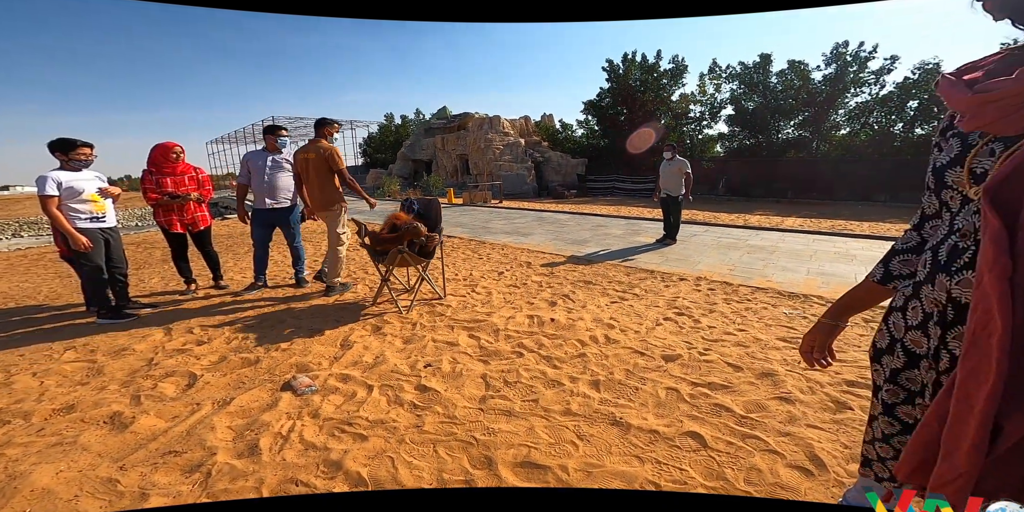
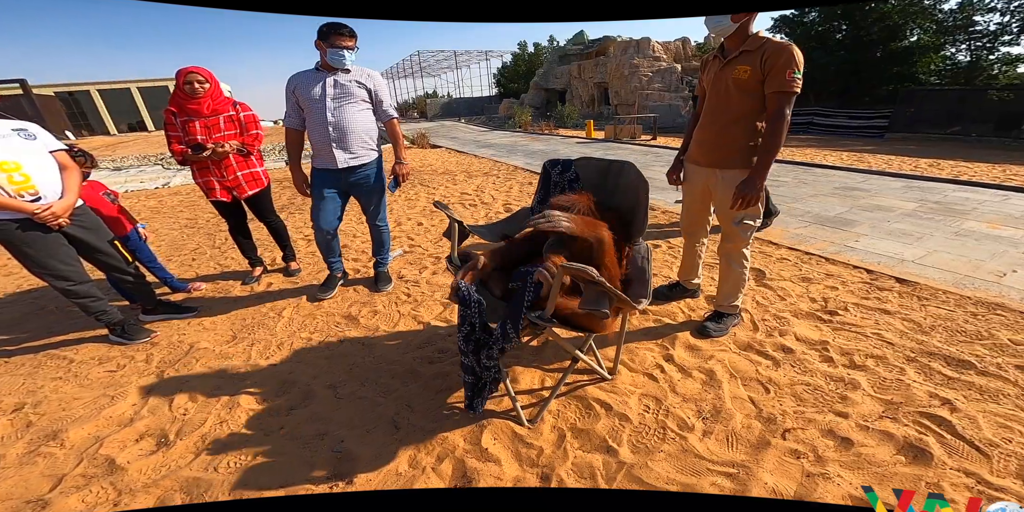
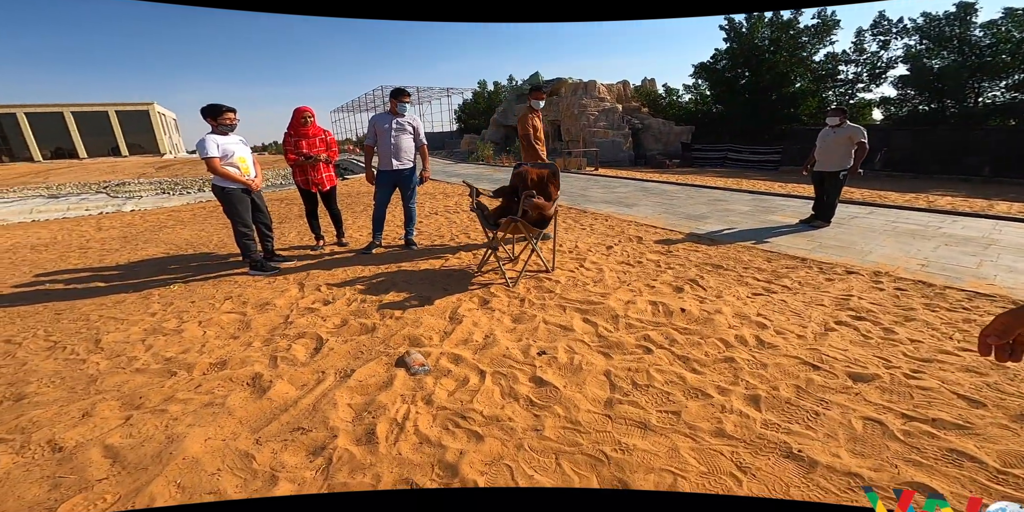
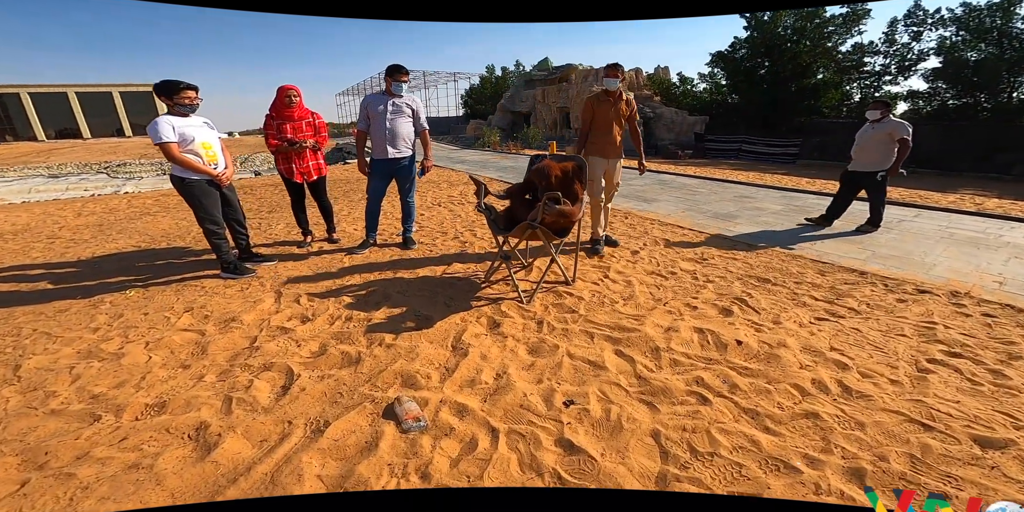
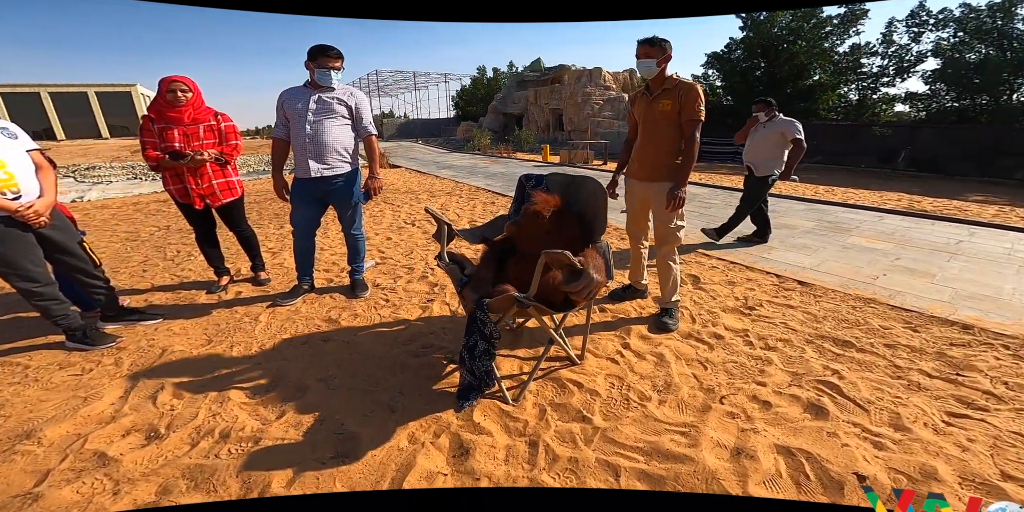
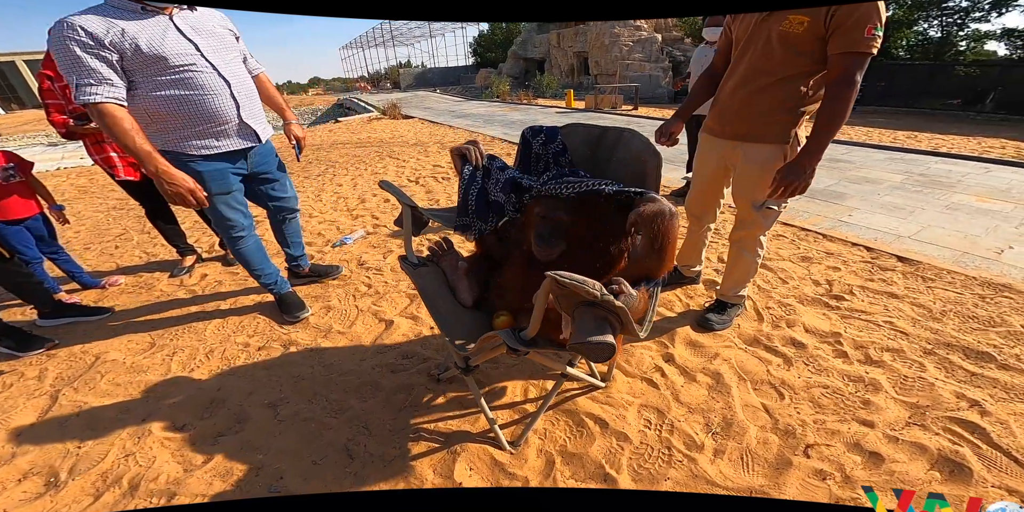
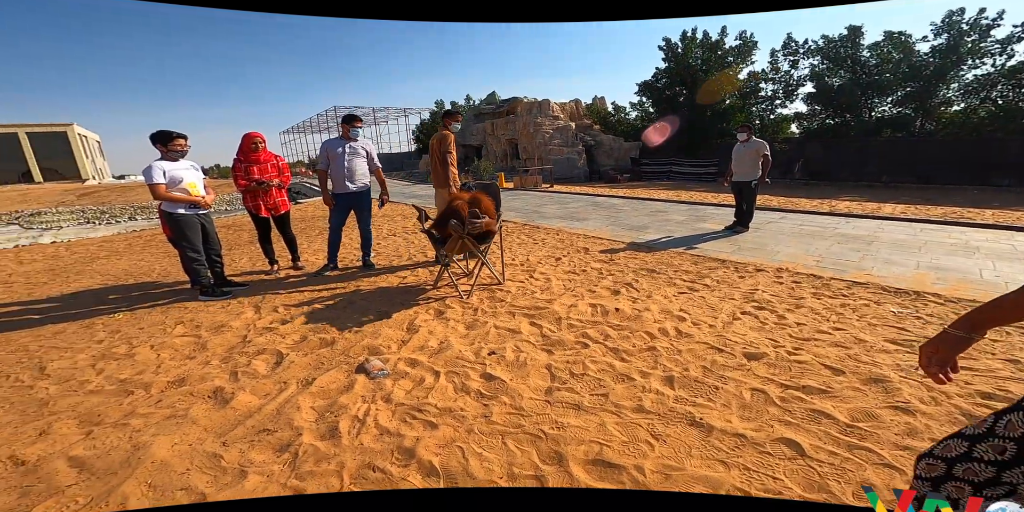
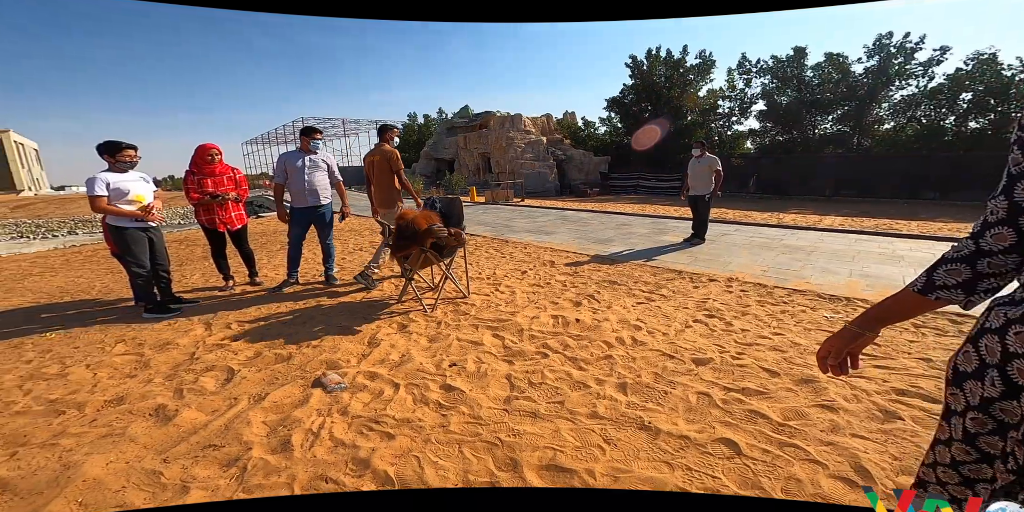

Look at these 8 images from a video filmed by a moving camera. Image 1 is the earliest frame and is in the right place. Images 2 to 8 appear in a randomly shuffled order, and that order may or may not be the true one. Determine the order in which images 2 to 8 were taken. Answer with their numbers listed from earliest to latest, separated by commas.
8, 7, 3, 4, 5, 2, 6
